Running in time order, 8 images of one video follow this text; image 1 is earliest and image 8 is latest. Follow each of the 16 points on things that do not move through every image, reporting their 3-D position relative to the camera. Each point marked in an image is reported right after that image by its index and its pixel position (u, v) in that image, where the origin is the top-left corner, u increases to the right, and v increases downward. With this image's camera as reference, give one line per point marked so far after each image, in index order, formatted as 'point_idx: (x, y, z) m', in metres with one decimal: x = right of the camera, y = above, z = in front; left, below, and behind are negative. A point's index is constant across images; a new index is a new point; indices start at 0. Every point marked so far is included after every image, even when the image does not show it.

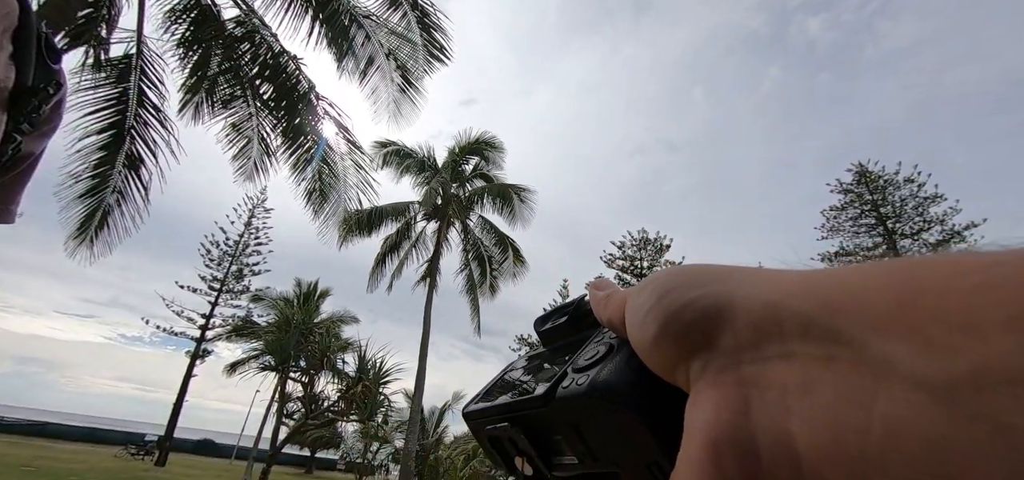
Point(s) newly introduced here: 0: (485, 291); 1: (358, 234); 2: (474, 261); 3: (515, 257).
0: (-0.6, -1.2, +11.6) m
1: (-3.3, +0.1, +10.2) m
2: (-0.9, -0.5, +11.6) m
3: (0.0, -0.3, +11.1) m
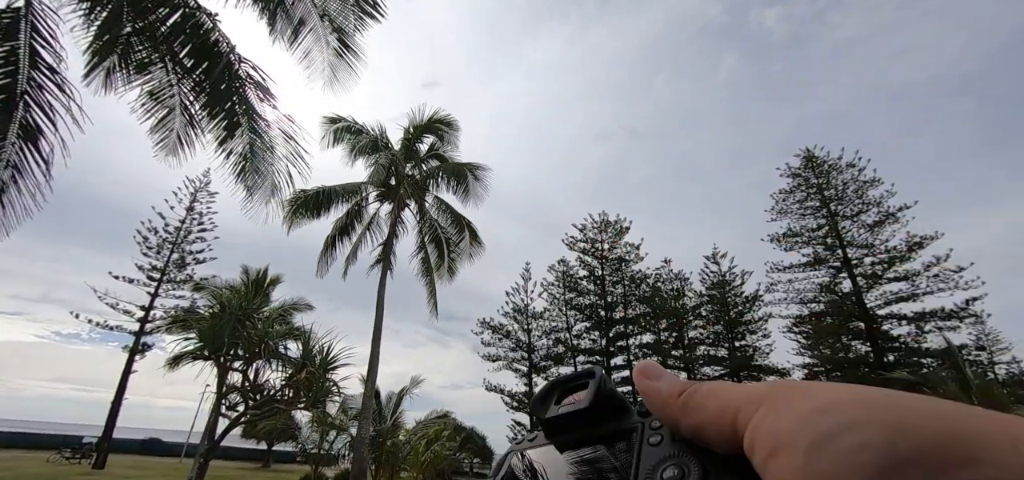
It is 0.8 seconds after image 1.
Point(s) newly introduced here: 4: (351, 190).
0: (-1.6, -0.8, +11.3) m
1: (-4.2, +0.5, +9.7) m
2: (-1.9, -0.1, +11.3) m
3: (-1.0, +0.1, +10.9) m
4: (-3.3, +1.0, +9.8) m
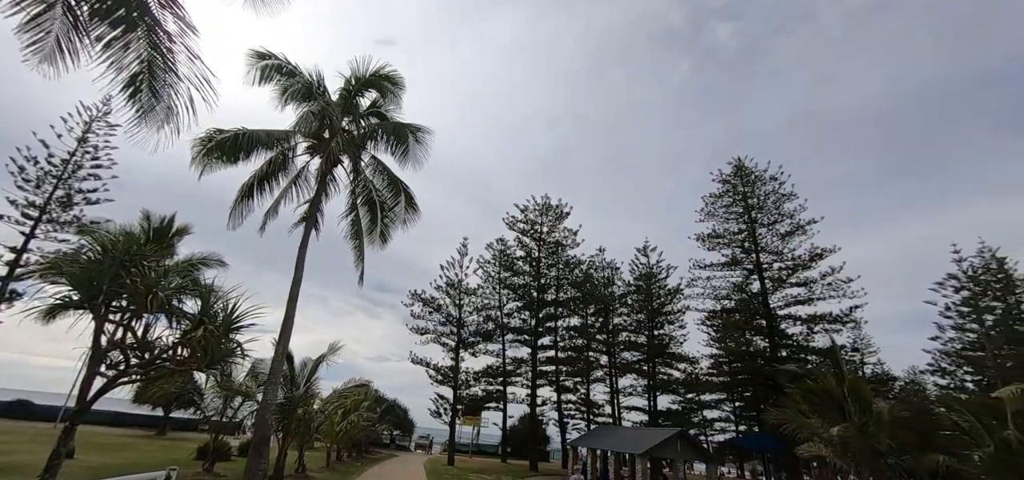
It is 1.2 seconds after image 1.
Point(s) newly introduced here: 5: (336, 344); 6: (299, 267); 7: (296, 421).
0: (-3.1, 0.0, +10.7) m
1: (-5.3, +1.5, +8.7) m
2: (-3.3, +0.8, +10.6) m
3: (-2.3, +0.9, +10.3) m
4: (-4.4, +1.9, +8.9) m
5: (-3.9, -2.3, +10.4) m
6: (-3.9, -0.5, +8.6) m
7: (-4.7, -3.9, +10.3) m
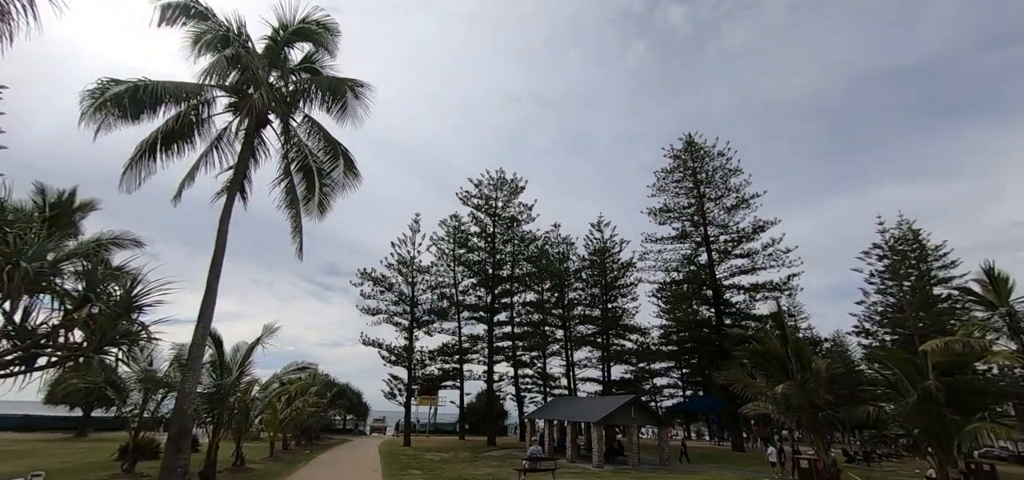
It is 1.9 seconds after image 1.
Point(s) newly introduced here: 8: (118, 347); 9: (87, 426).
0: (-4.1, +0.6, +9.7) m
1: (-6.1, +1.9, +7.4) m
2: (-4.3, +1.4, +9.5) m
3: (-3.3, +1.5, +9.4) m
4: (-5.3, +2.4, +7.8) m
5: (-4.8, -1.7, +9.5) m
6: (-4.6, 0.0, +7.5) m
7: (-5.6, -3.3, +9.3) m
8: (-4.6, -1.2, +5.5) m
9: (-17.4, -7.5, +19.6) m
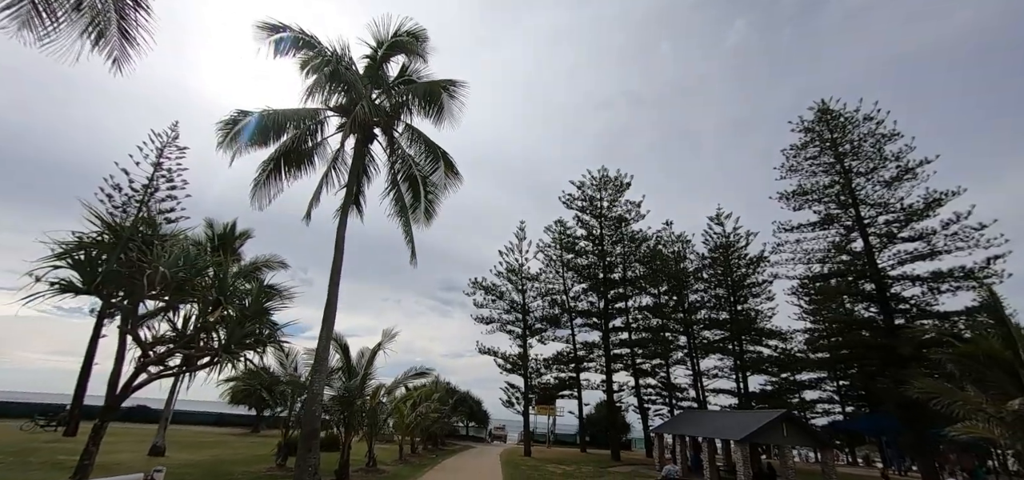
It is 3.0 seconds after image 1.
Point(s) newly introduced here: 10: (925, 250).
0: (-1.9, +0.5, +10.0) m
1: (-4.5, +1.7, +8.2) m
2: (-2.2, +1.2, +9.9) m
3: (-1.3, +1.4, +9.5) m
4: (-3.6, +2.2, +8.4) m
5: (-2.5, -1.9, +9.8) m
6: (-2.9, -0.1, +8.0) m
7: (-3.2, -3.6, +9.8) m
8: (-3.3, -1.4, +6.0) m
9: (-12.1, -8.7, +22.3) m
10: (+14.6, -0.3, +16.8) m
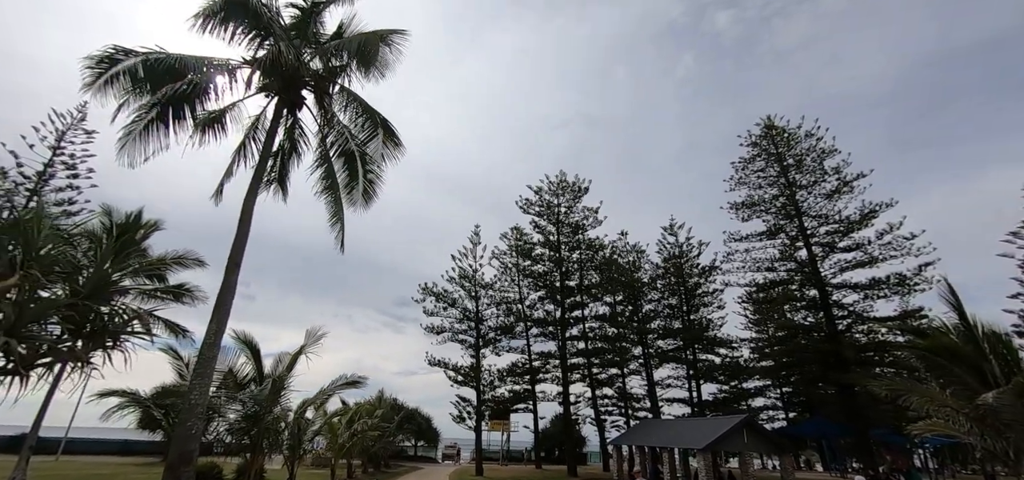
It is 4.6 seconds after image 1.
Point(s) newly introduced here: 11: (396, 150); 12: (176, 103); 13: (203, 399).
0: (-2.8, +0.8, +8.5) m
1: (-5.2, +2.0, +6.6) m
2: (-3.1, +1.5, +8.4) m
3: (-2.1, +1.7, +8.1) m
4: (-4.4, +2.6, +6.8) m
5: (-3.4, -1.6, +8.2) m
6: (-3.6, +0.2, +6.4) m
7: (-4.1, -3.3, +8.1) m
8: (-3.8, -0.9, +4.3) m
9: (-14.2, -8.7, +19.5) m
10: (+13.0, -0.4, +16.9) m
11: (-2.0, +1.4, +8.3) m
12: (-4.8, +1.9, +6.9) m
13: (-3.3, -1.7, +5.2) m
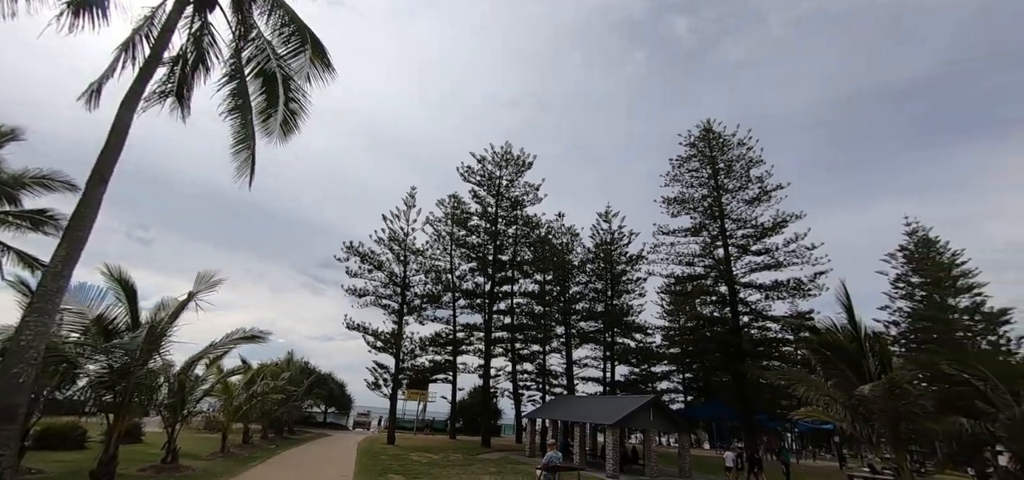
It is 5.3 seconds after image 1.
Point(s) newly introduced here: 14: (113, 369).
0: (-3.7, +1.8, +7.3) m
1: (-5.7, +3.1, +5.0) m
2: (-3.9, +2.5, +7.1) m
3: (-2.9, +2.6, +7.0) m
4: (-4.8, +3.6, +5.4) m
5: (-4.5, -0.5, +7.1) m
6: (-4.2, +1.2, +5.1) m
7: (-5.3, -2.2, +6.9) m
8: (-4.3, -0.1, +3.1) m
9: (-17.3, -5.9, +17.0) m
10: (+10.6, -0.5, +17.9) m
11: (-2.8, +2.3, +7.2) m
12: (-5.3, +2.9, +5.4) m
13: (-4.0, -0.9, +4.1) m
14: (-5.5, -1.8, +6.5) m
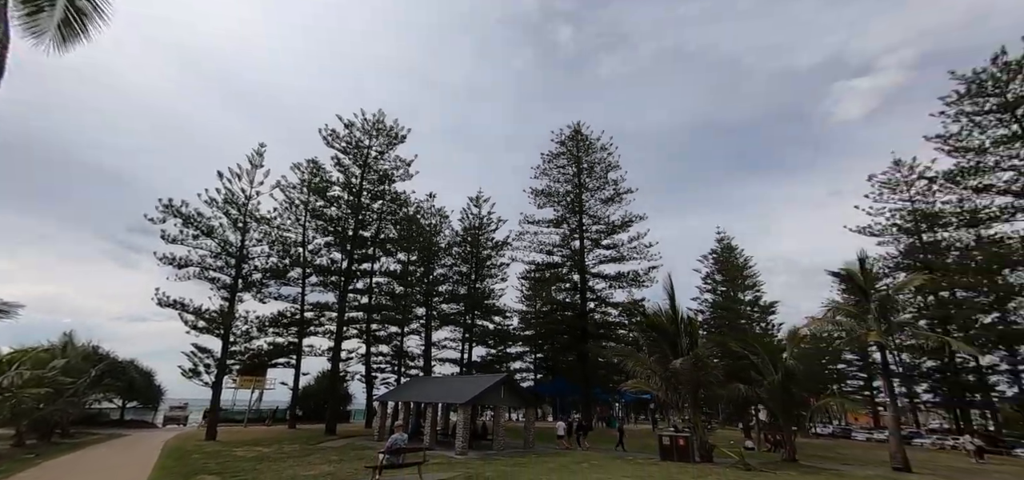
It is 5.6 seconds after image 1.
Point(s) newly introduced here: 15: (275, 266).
0: (-5.3, +2.3, +5.2) m
1: (-6.4, +3.7, +2.4) m
2: (-5.3, +3.1, +5.0) m
3: (-4.3, +3.0, +5.1) m
4: (-5.6, +4.1, +3.0) m
5: (-6.2, +0.1, +4.8) m
6: (-5.3, +1.7, +3.0) m
7: (-7.1, -1.5, +4.5) m
8: (-4.9, +0.3, +1.1) m
9: (-21.7, -3.7, +11.1) m
10: (+5.4, -0.5, +19.3) m
11: (-4.3, +2.8, +5.3) m
12: (-6.2, +3.5, +2.9) m
13: (-4.9, -0.4, +2.1) m
14: (-7.1, -1.1, +4.1) m
15: (-9.8, -1.1, +19.7) m
